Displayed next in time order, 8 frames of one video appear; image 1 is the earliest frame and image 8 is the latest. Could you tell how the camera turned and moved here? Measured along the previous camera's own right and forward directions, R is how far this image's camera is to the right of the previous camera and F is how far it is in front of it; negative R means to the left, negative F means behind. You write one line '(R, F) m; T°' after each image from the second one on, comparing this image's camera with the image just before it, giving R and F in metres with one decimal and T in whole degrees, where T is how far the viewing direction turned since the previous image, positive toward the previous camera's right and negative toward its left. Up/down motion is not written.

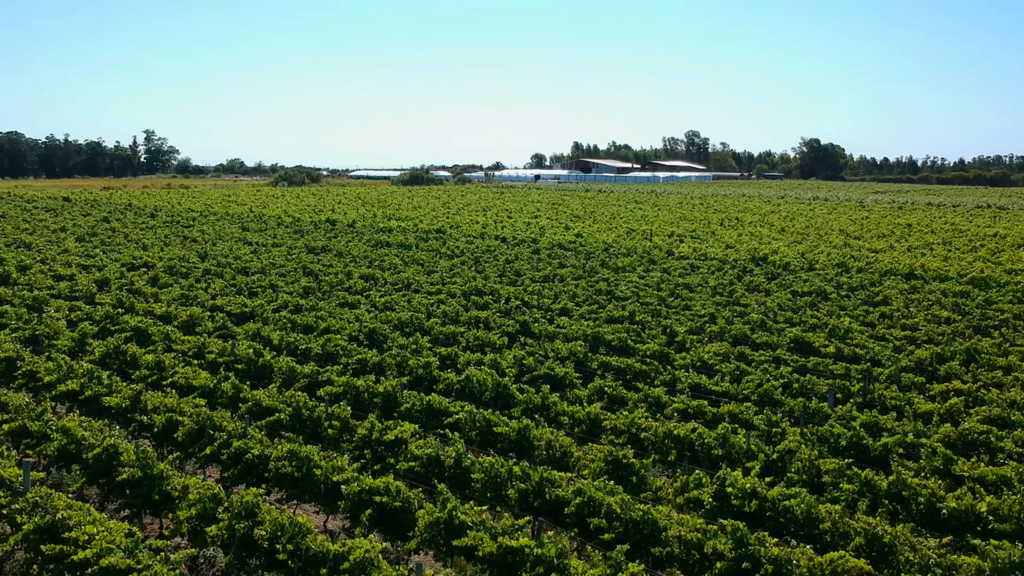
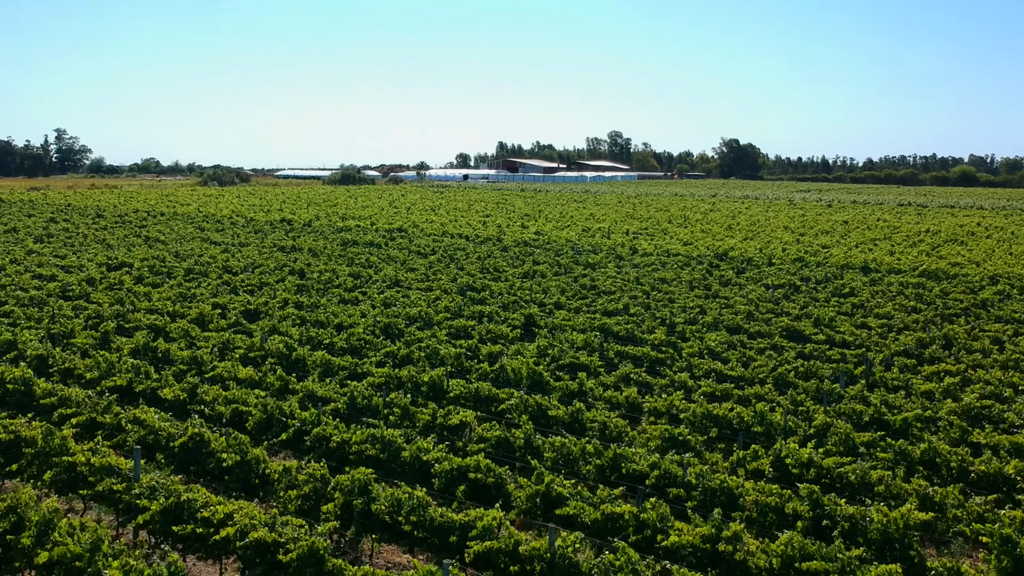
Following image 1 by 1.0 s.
(-1.9, -0.8) m; +5°
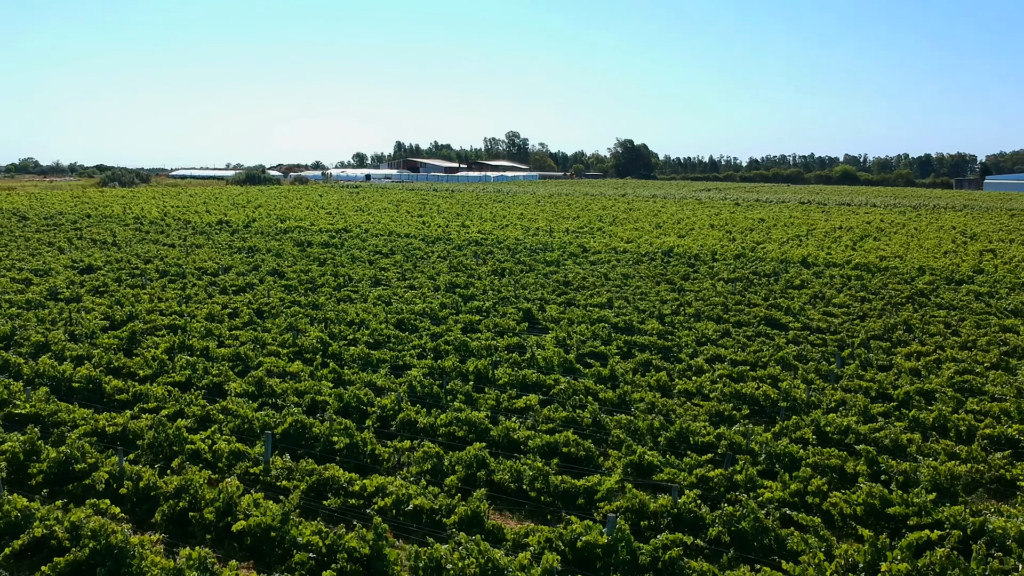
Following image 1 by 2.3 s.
(-2.5, -1.1) m; +6°
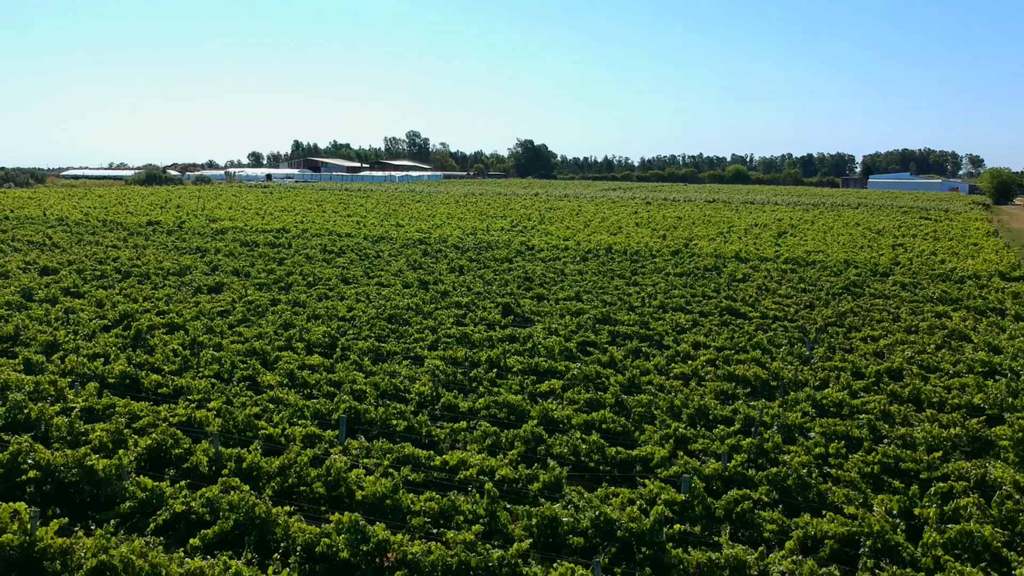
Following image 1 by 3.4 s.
(-2.1, -1.1) m; +6°
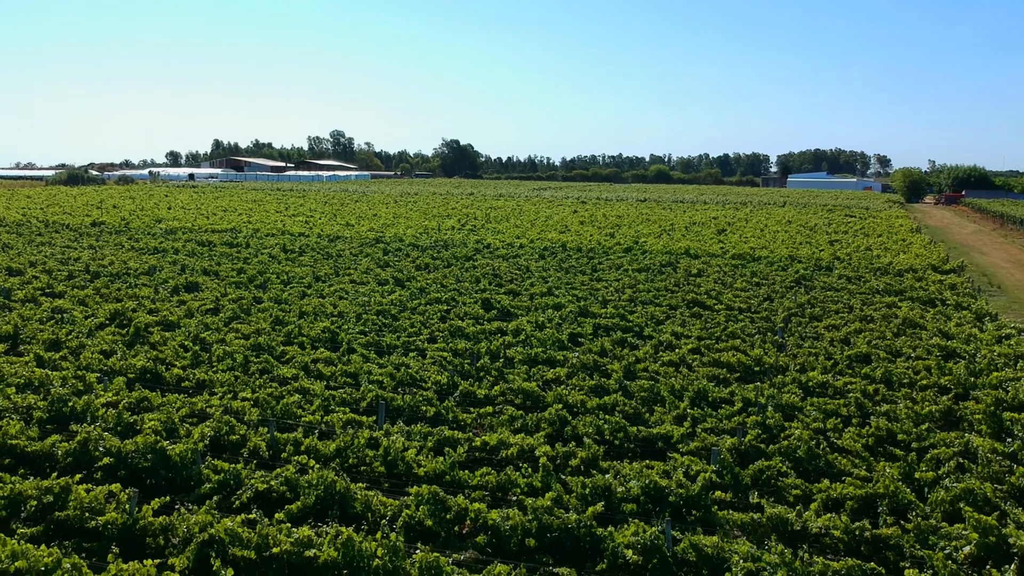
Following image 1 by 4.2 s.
(-1.5, -0.9) m; +5°
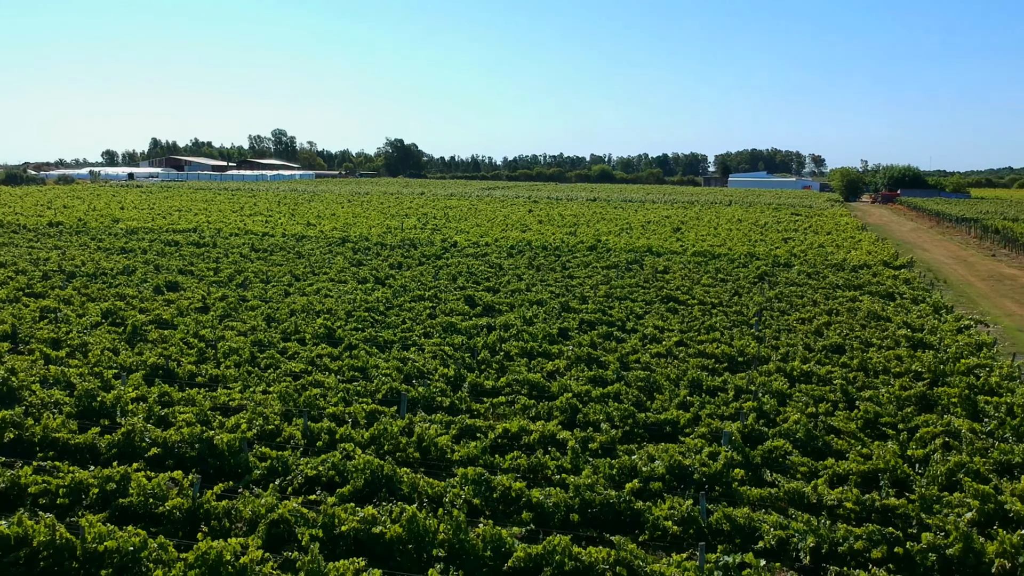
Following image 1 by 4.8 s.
(-1.1, -0.7) m; +3°
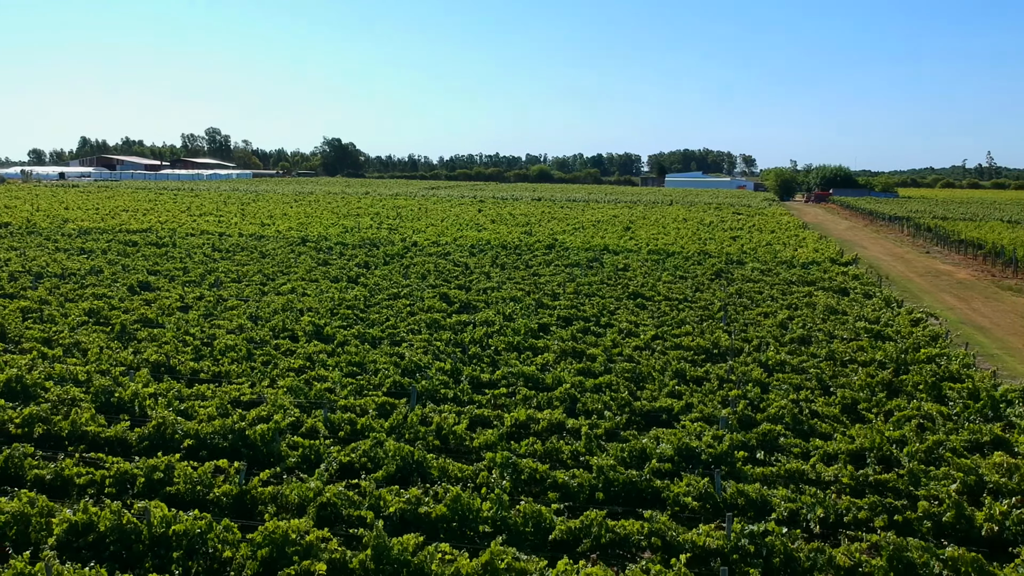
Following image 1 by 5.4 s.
(-1.0, -0.7) m; +4°
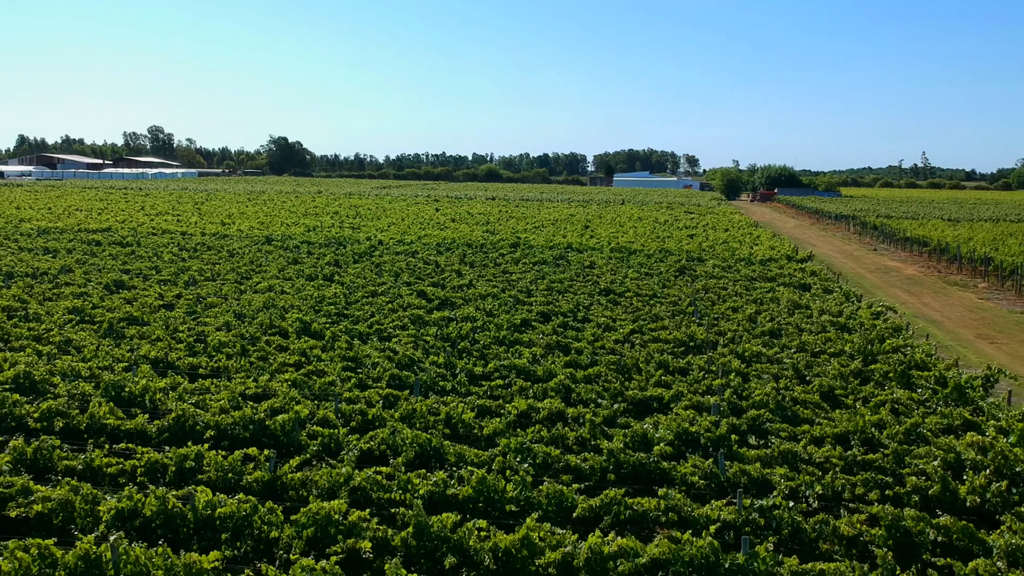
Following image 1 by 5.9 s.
(-0.8, -0.6) m; +3°
